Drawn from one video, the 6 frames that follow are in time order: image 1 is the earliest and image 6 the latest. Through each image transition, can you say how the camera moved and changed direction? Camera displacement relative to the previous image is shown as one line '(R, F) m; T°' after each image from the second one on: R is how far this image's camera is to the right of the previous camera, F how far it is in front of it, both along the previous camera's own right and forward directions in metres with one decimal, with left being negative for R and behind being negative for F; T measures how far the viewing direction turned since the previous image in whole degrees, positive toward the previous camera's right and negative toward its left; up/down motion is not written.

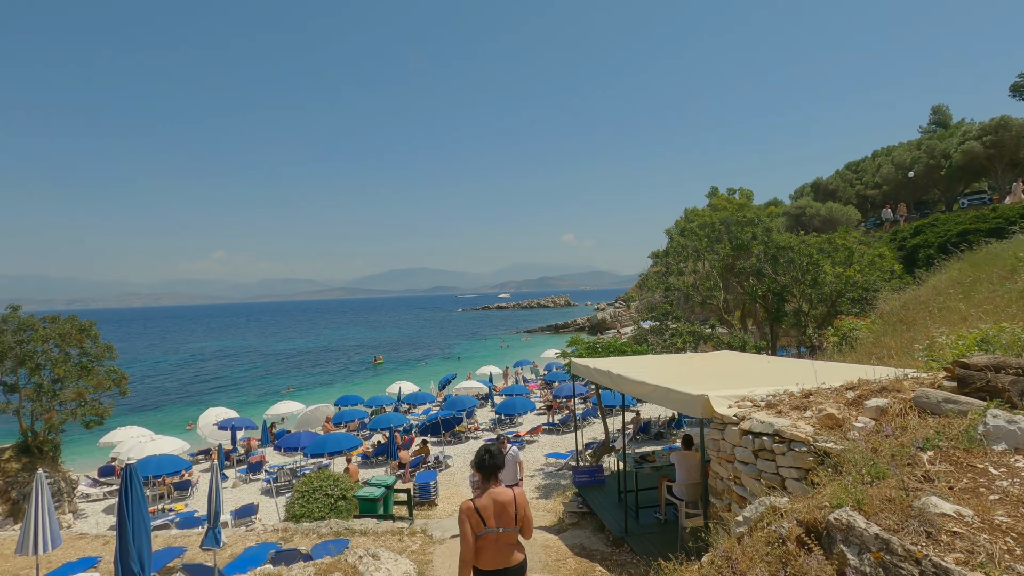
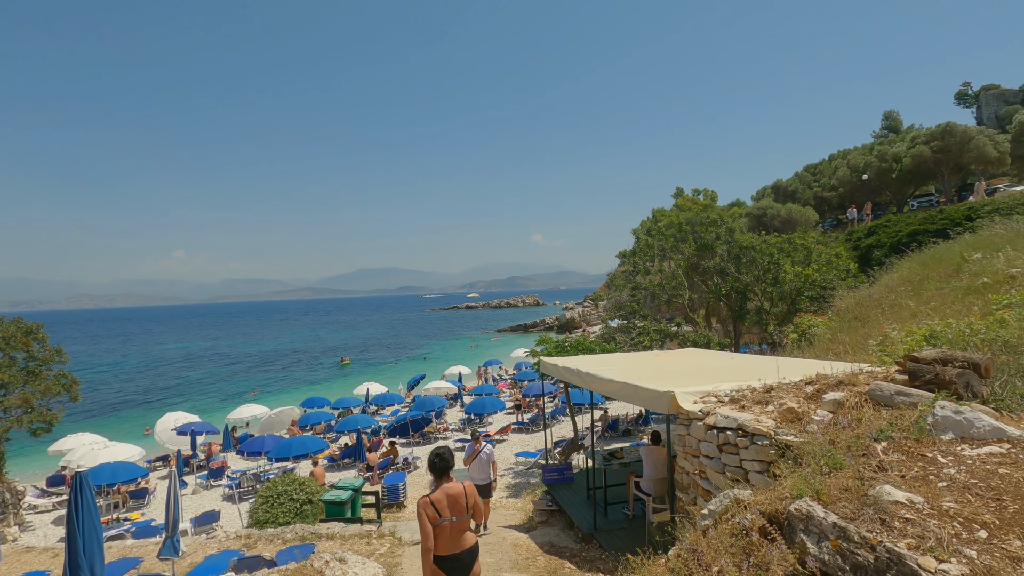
(0.0, 0.0) m; +3°
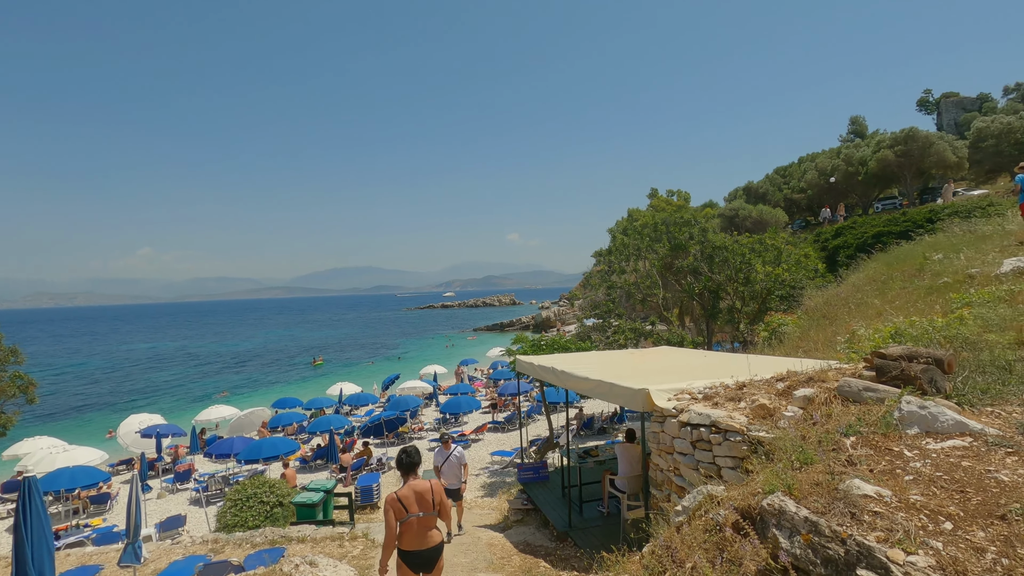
(0.0, +0.1) m; +3°
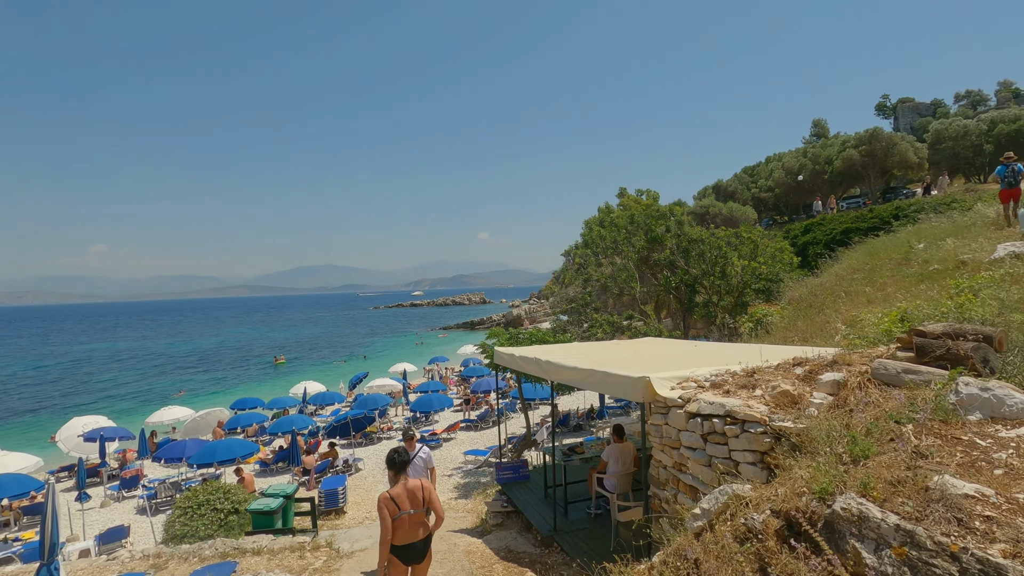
(-0.2, +0.6) m; +4°
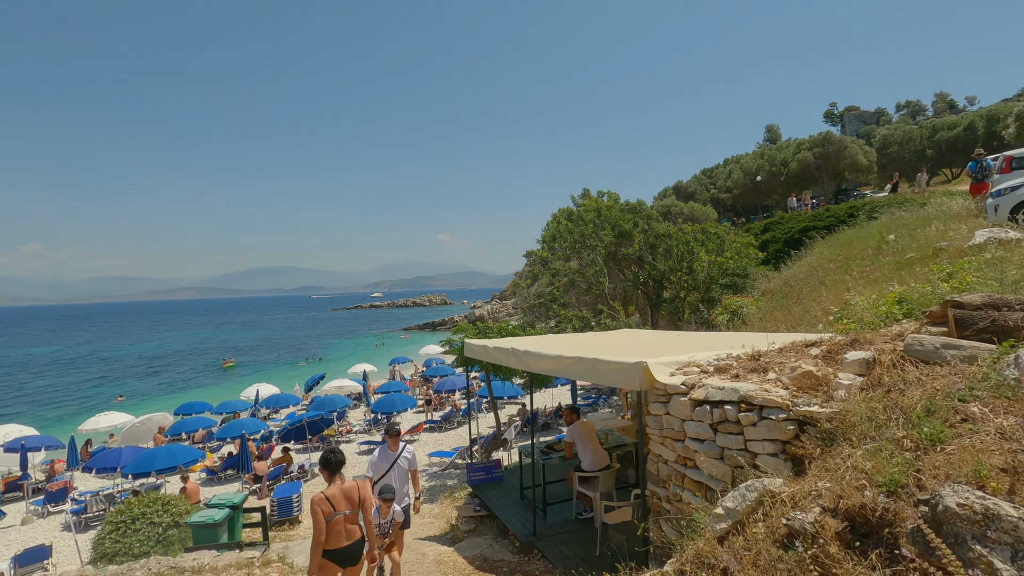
(-0.2, +0.6) m; +4°
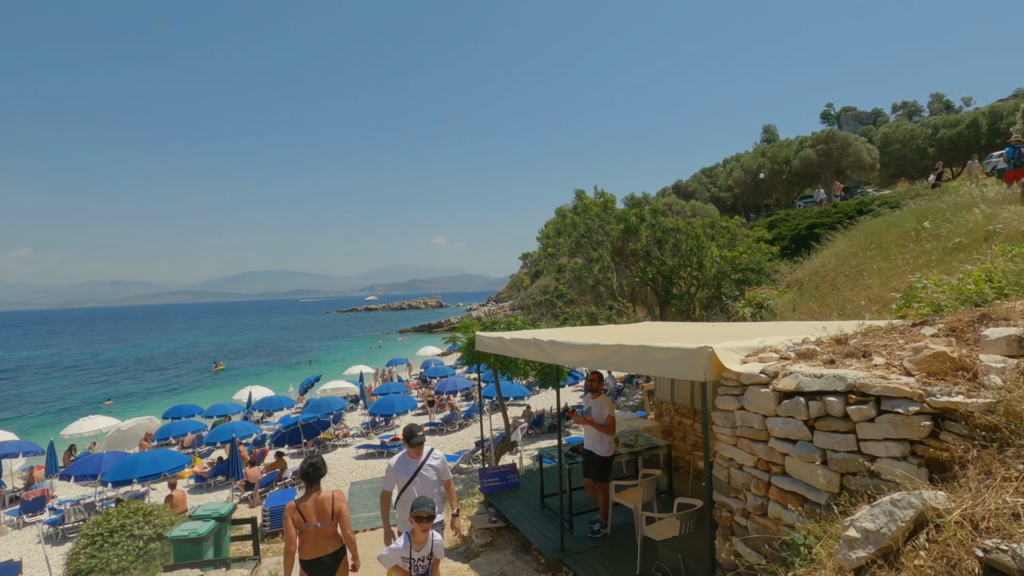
(-0.3, +0.7) m; +1°
